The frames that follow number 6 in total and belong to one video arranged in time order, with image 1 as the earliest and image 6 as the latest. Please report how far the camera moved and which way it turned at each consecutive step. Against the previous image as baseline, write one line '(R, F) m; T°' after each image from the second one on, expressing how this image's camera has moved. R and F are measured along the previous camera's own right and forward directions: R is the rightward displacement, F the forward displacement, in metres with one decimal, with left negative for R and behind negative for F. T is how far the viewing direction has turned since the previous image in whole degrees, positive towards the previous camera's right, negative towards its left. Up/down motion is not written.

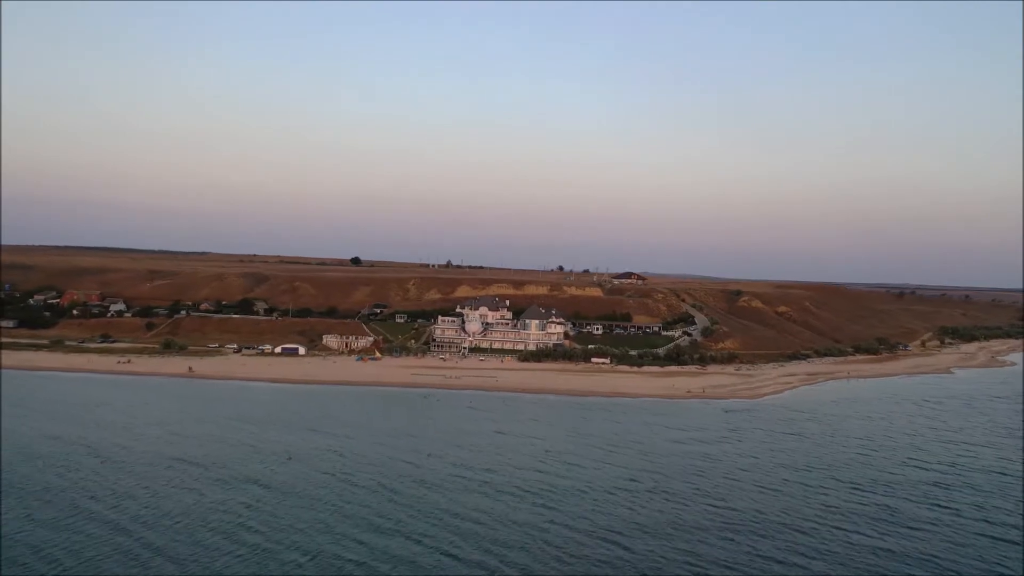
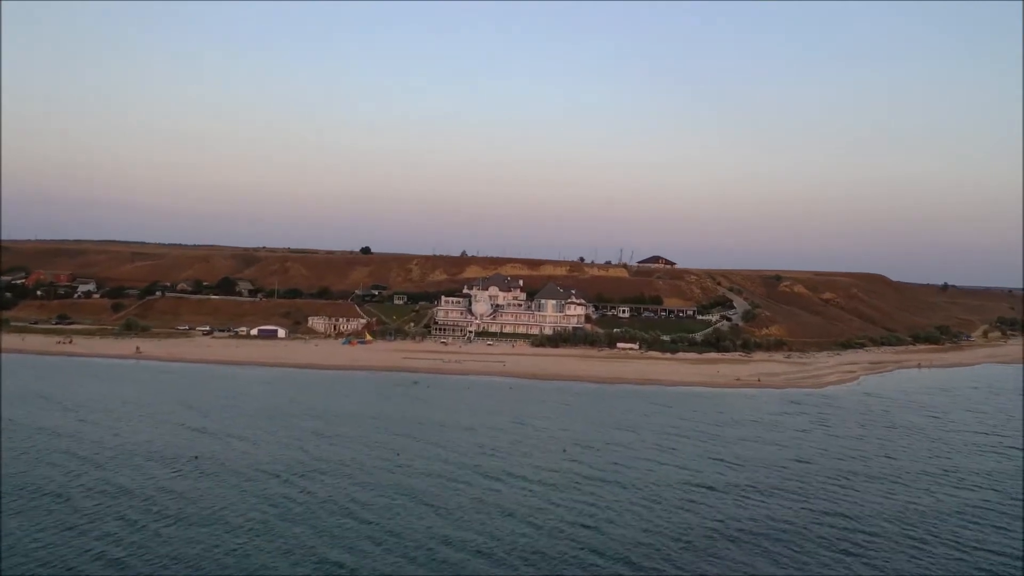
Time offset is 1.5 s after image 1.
(+0.3, +6.7) m; -1°
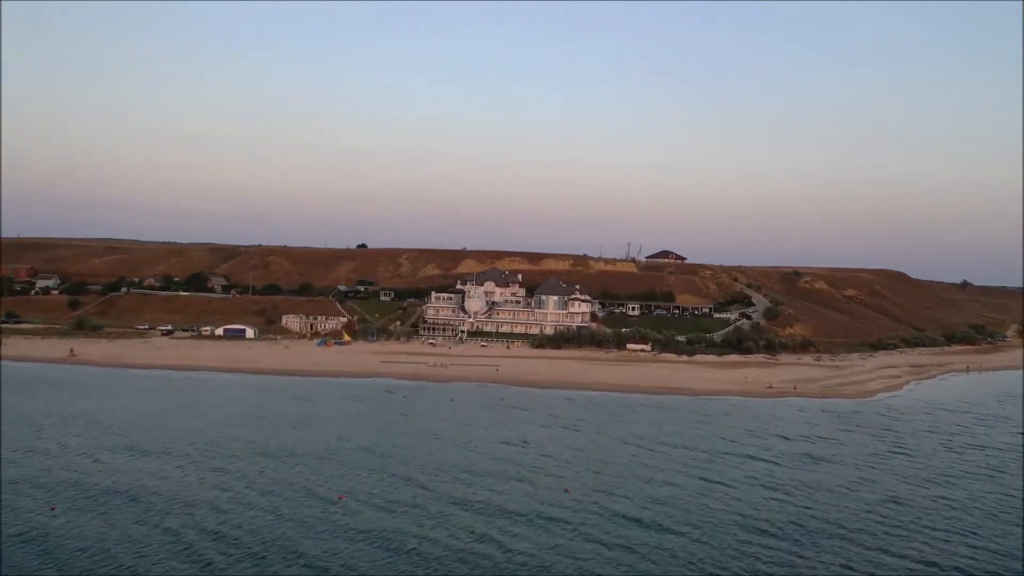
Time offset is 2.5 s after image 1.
(+0.3, +4.5) m; 0°
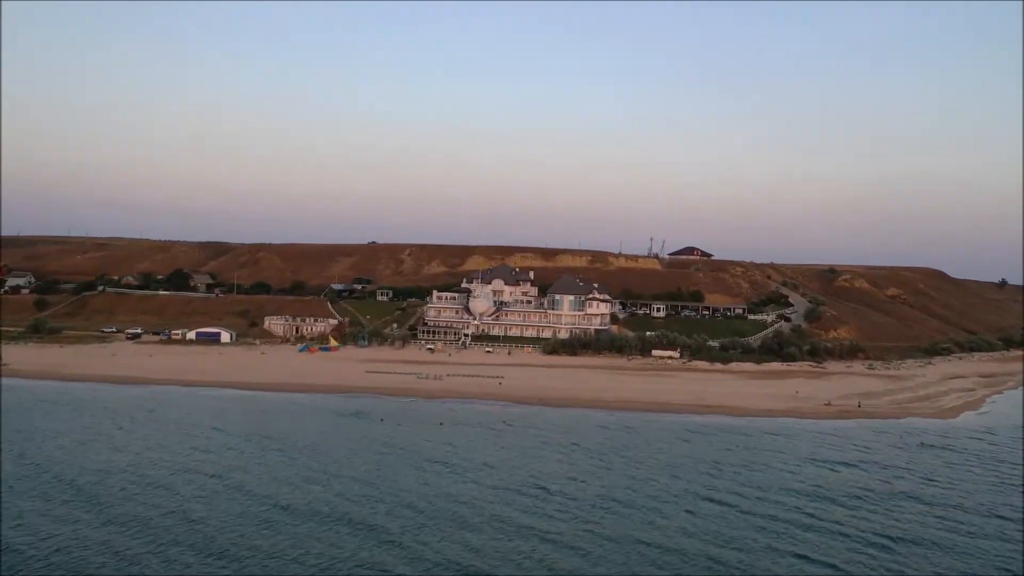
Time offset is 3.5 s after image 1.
(+0.3, +4.4) m; -1°
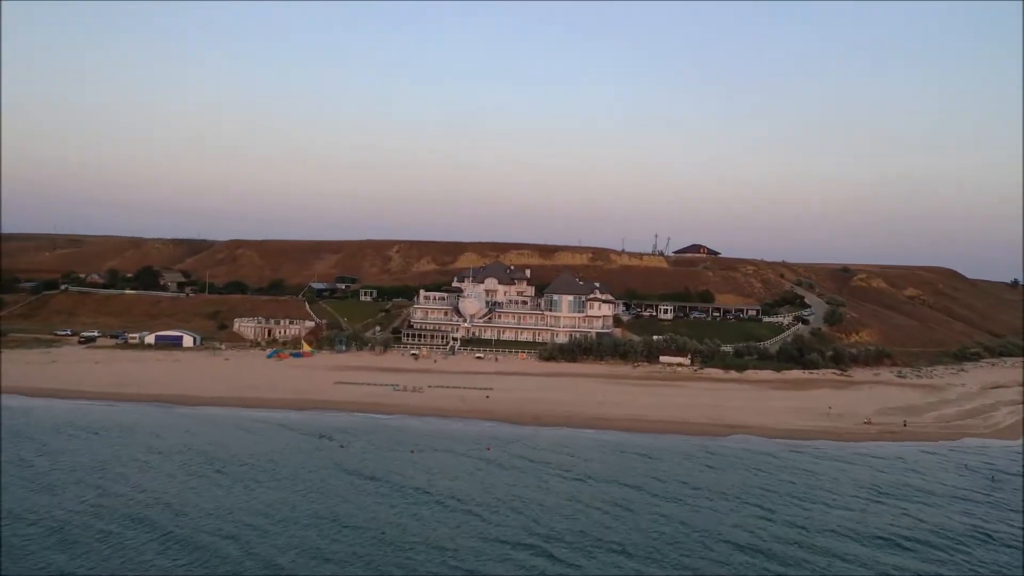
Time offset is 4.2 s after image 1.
(+0.2, +3.1) m; 0°
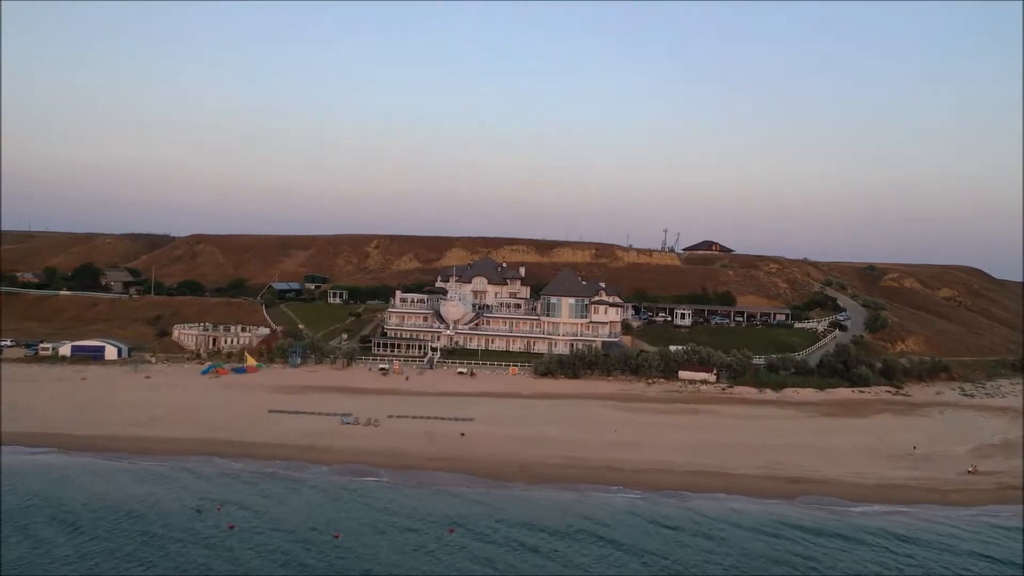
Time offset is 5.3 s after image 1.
(+0.3, +5.0) m; 0°
